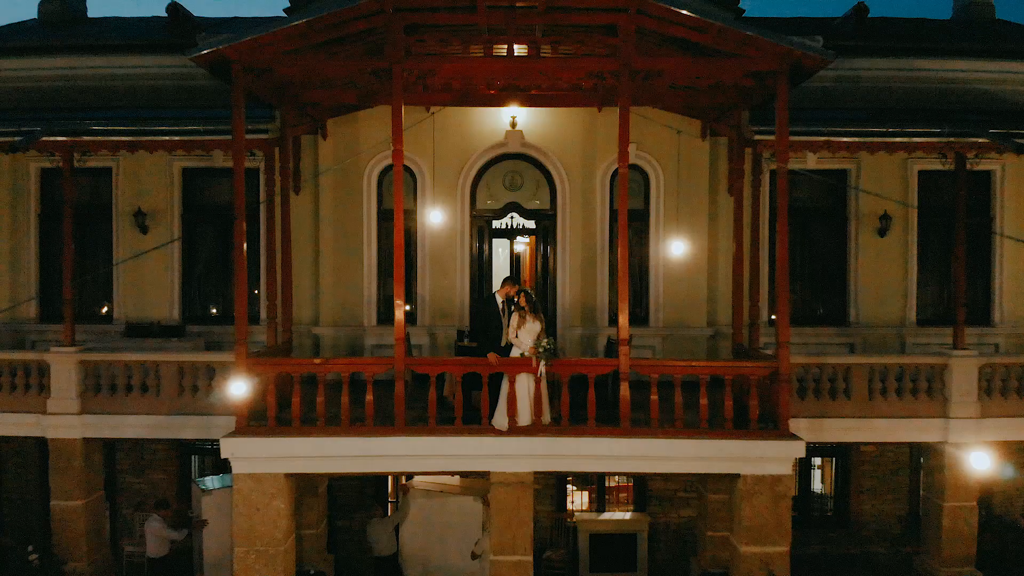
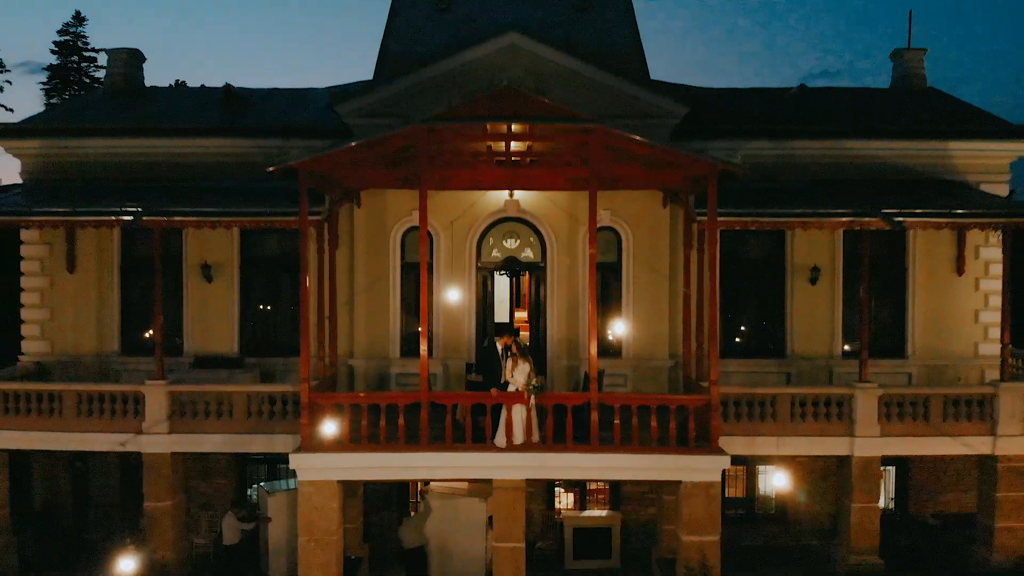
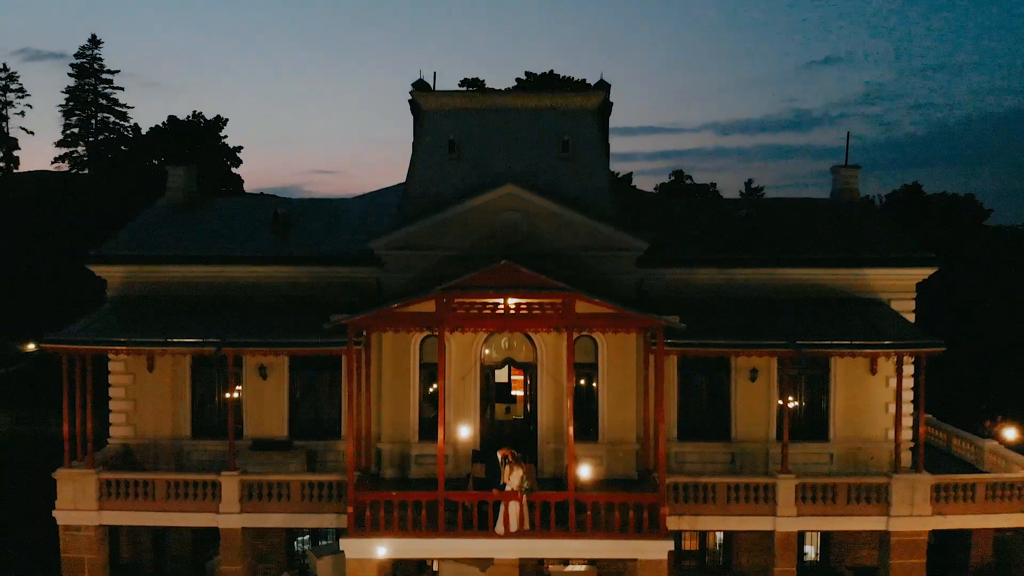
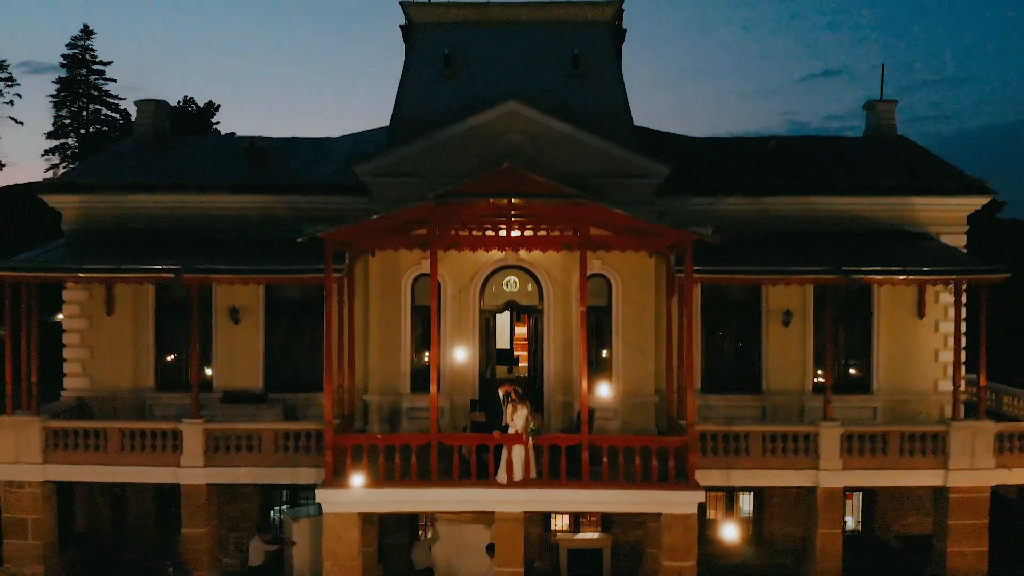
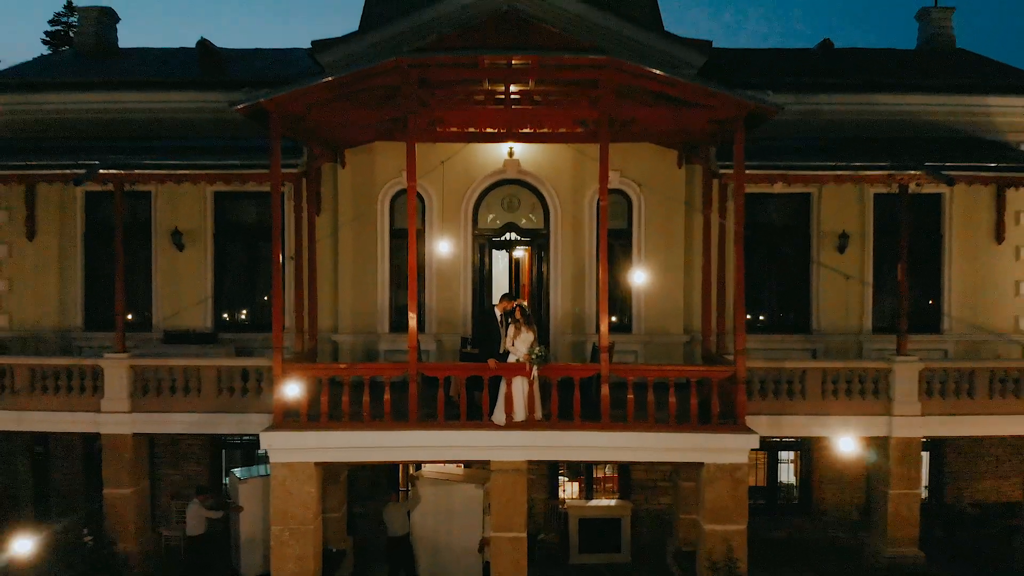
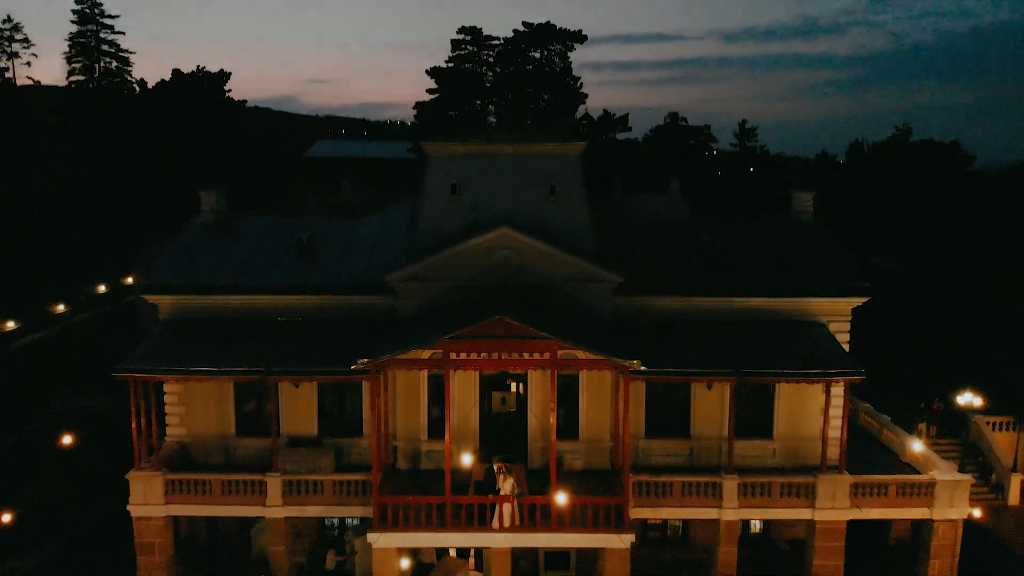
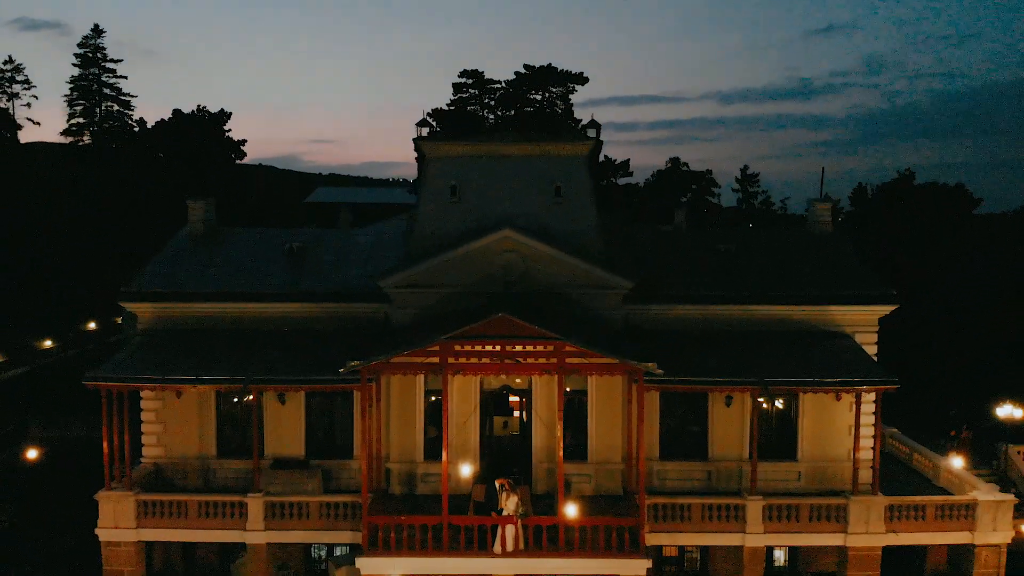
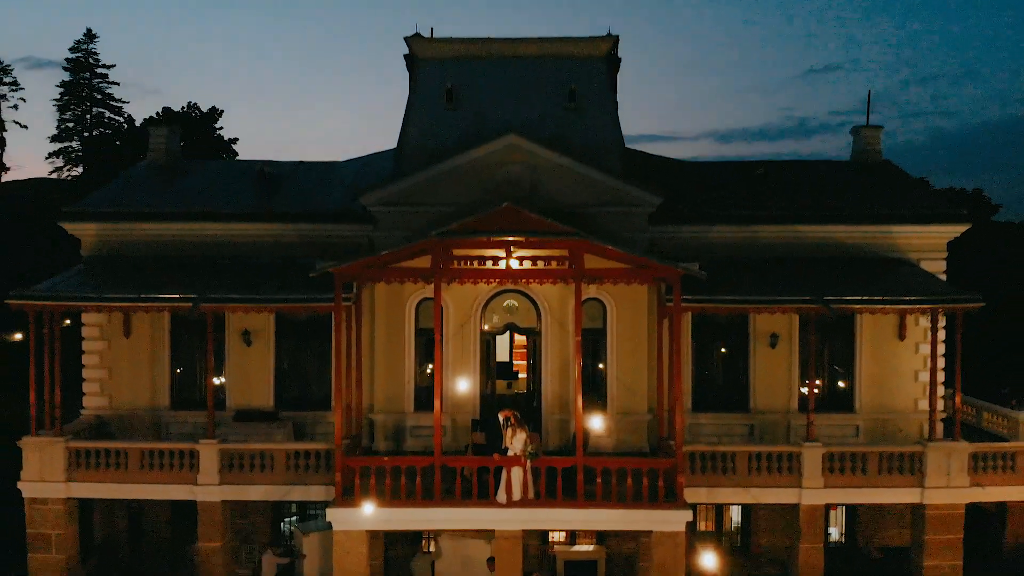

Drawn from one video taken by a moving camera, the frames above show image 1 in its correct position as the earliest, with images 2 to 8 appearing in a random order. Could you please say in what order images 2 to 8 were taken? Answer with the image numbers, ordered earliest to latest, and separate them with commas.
5, 2, 4, 8, 3, 7, 6
